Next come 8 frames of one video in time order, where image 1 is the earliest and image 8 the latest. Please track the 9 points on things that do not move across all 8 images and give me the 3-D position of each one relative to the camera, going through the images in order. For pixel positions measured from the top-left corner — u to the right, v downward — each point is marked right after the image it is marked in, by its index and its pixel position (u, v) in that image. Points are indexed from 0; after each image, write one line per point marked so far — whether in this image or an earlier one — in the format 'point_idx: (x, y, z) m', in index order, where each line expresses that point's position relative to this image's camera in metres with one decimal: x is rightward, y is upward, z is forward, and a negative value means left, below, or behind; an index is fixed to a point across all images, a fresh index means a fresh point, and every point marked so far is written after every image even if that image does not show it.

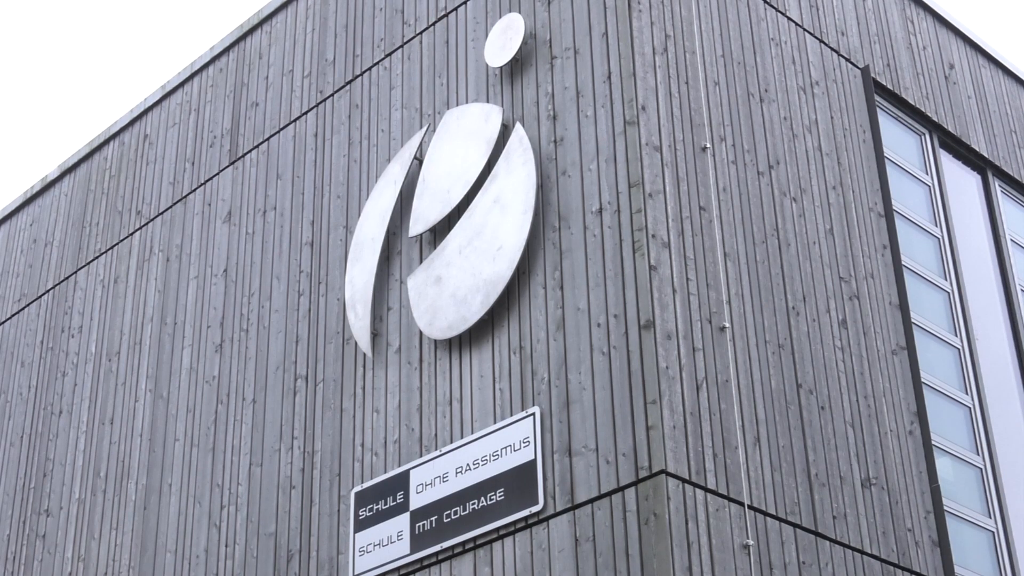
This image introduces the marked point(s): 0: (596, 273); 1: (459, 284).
0: (+0.9, +0.1, +7.2) m
1: (-0.5, 0.0, +7.9) m
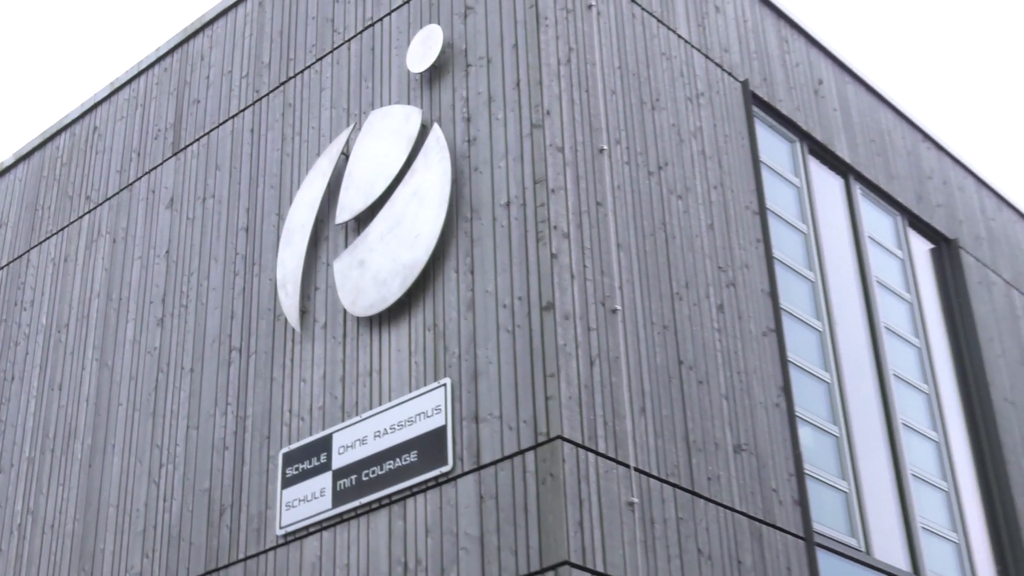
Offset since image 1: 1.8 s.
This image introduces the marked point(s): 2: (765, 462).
0: (-0.1, +0.3, +8.1) m
1: (-1.5, +0.2, +8.7) m
2: (+2.9, -2.0, +8.5) m
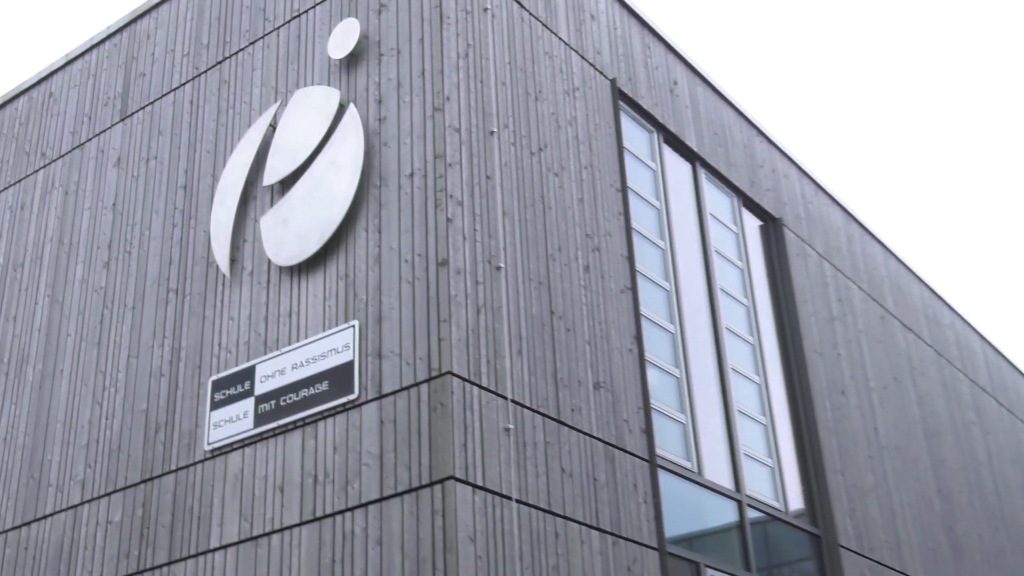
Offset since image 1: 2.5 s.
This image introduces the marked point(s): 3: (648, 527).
0: (-1.4, +0.9, +9.6) m
1: (-2.9, +0.9, +10.2) m
2: (+1.4, -1.5, +10.3) m
3: (+1.8, -3.2, +9.9) m
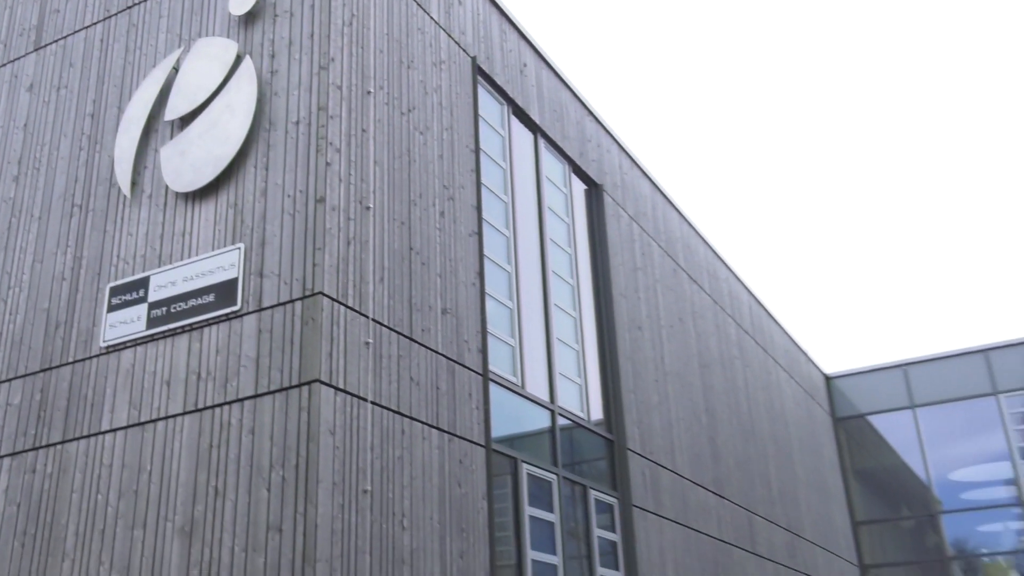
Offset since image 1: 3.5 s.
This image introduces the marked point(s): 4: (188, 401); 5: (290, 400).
0: (-3.4, +1.9, +11.4) m
1: (-4.9, +2.0, +11.8) m
2: (-0.8, -0.6, +12.5) m
3: (-0.6, -2.3, +12.2) m
4: (-4.8, -1.7, +11.2) m
5: (-3.1, -1.6, +10.1) m
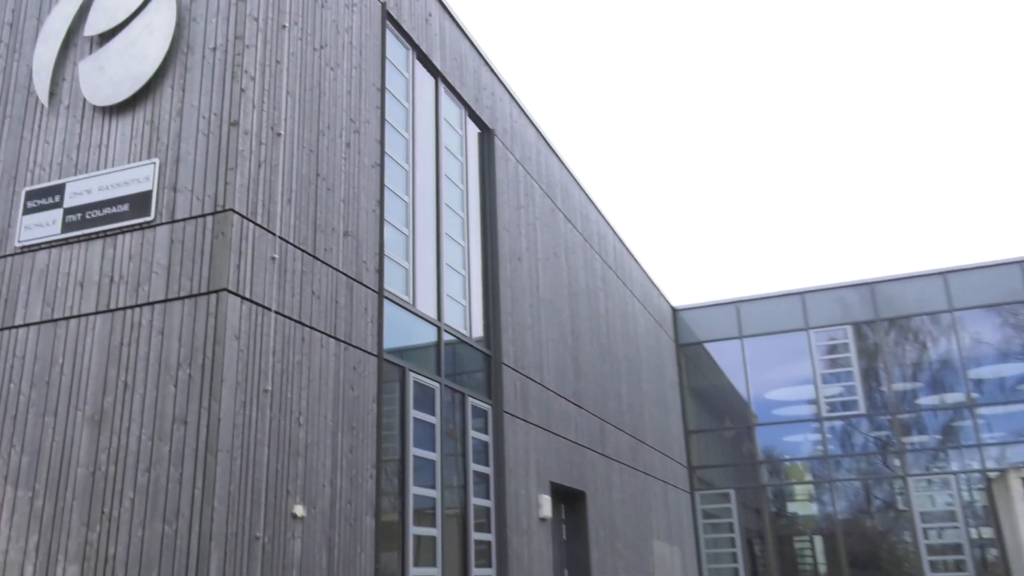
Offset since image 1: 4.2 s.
0: (-5.1, +3.3, +12.4) m
1: (-6.6, +3.6, +12.6) m
2: (-2.8, +0.8, +14.0) m
3: (-2.6, -0.9, +13.8) m
4: (-6.6, -0.2, +12.2) m
5: (-4.8, -0.2, +11.4) m
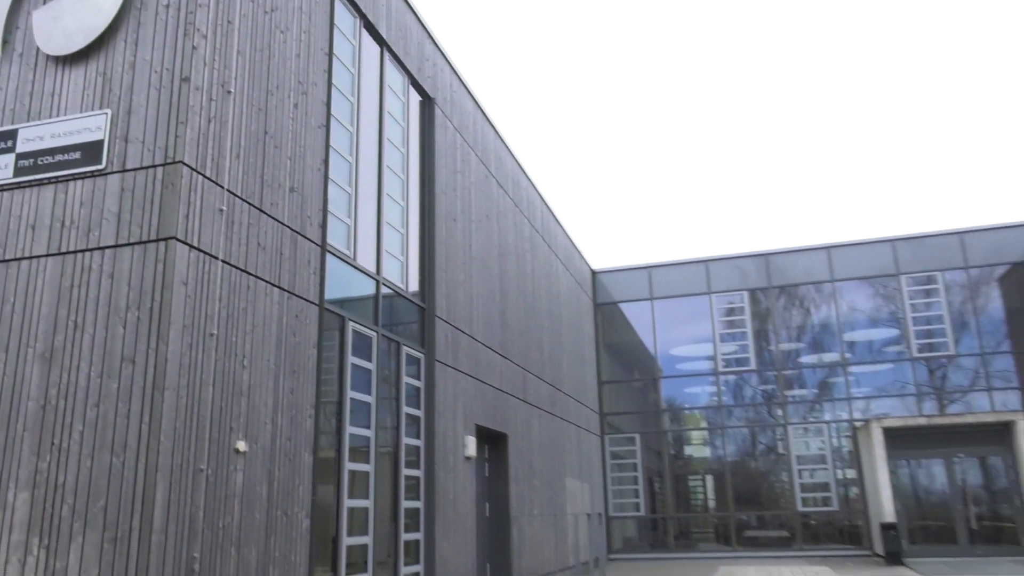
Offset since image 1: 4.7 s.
0: (-6.1, +4.3, +13.0) m
1: (-7.7, +4.6, +13.1) m
2: (-4.1, +1.7, +14.9) m
3: (-3.9, 0.0, +14.9) m
4: (-7.8, +0.8, +12.9) m
5: (-5.9, +0.6, +12.2) m
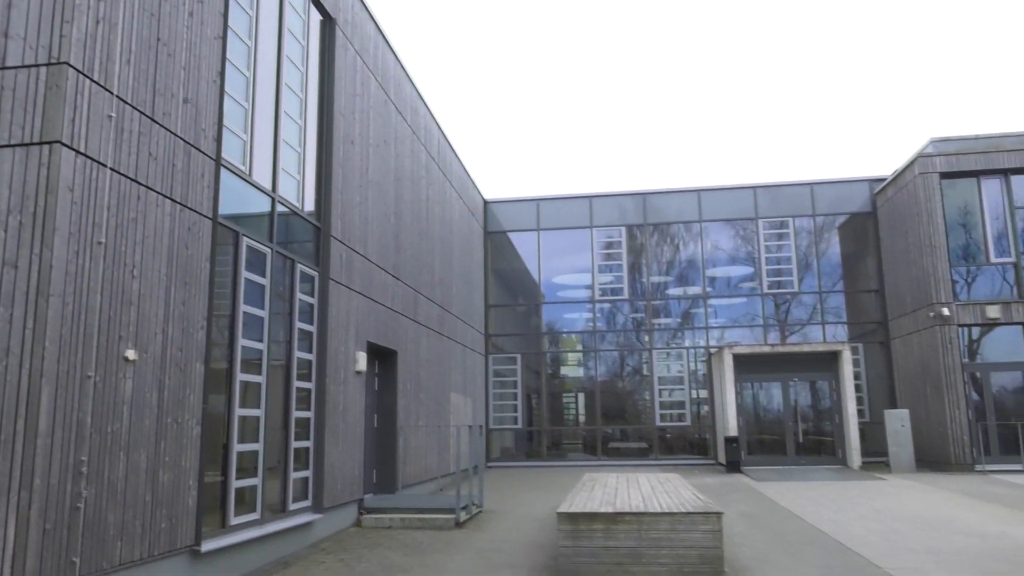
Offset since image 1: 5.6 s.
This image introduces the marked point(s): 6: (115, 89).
0: (-7.7, +5.9, +12.5) m
1: (-9.3, +6.2, +12.3) m
2: (-6.1, +3.5, +14.8) m
3: (-6.0, +1.7, +15.0) m
4: (-9.5, +2.4, +12.4) m
5: (-7.6, +2.2, +12.0) m
6: (-6.8, +3.5, +13.0) m
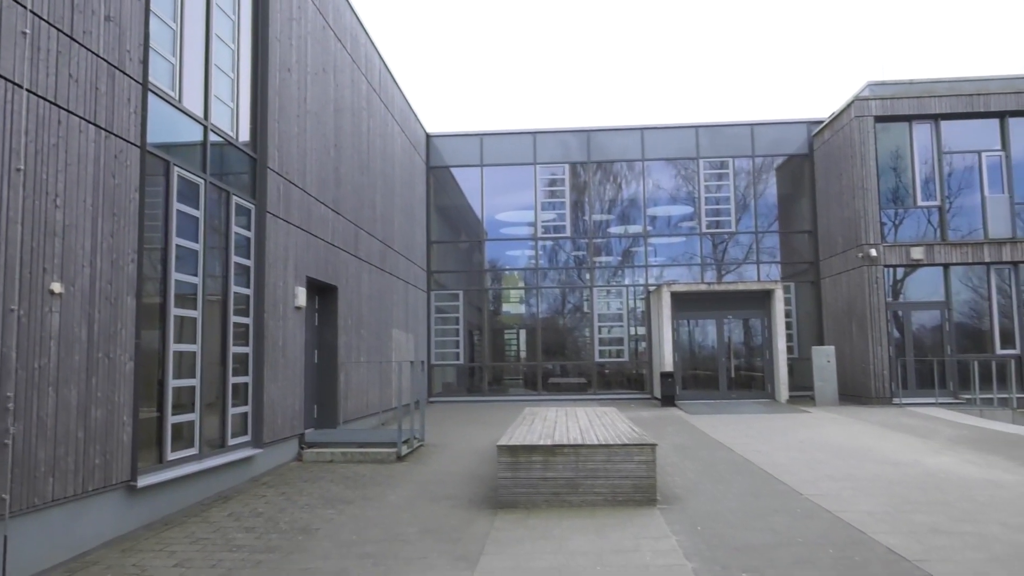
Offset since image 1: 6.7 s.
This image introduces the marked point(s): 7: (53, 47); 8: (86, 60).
0: (-8.5, +6.9, +11.3) m
1: (-10.1, +7.3, +11.0) m
2: (-7.2, +4.7, +14.0) m
3: (-7.1, +3.0, +14.3) m
4: (-10.4, +3.5, +11.3) m
5: (-8.4, +3.2, +11.2) m
6: (-7.7, +4.6, +12.1) m
7: (-7.6, +4.1, +12.6) m
8: (-7.5, +4.0, +13.2) m
